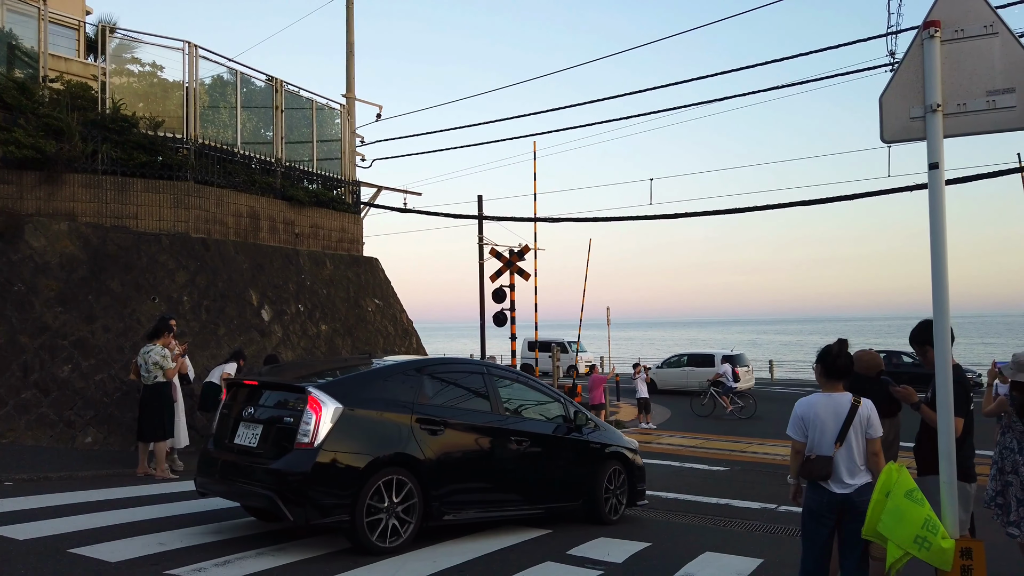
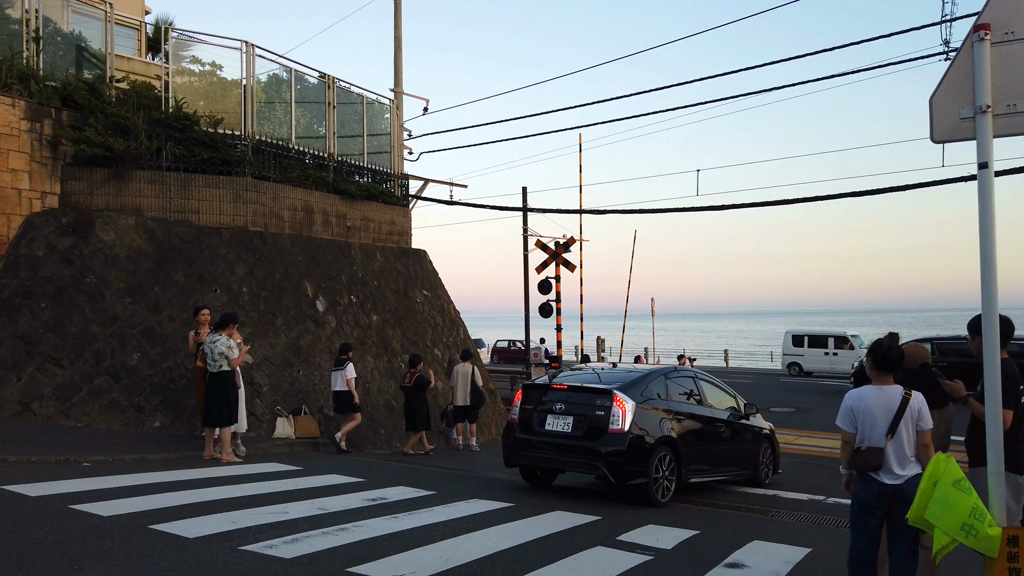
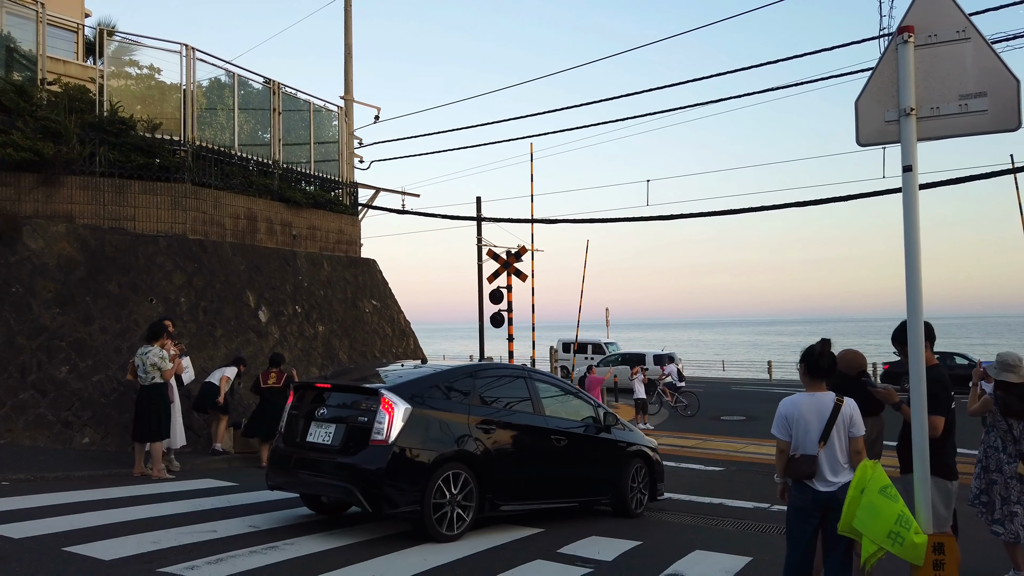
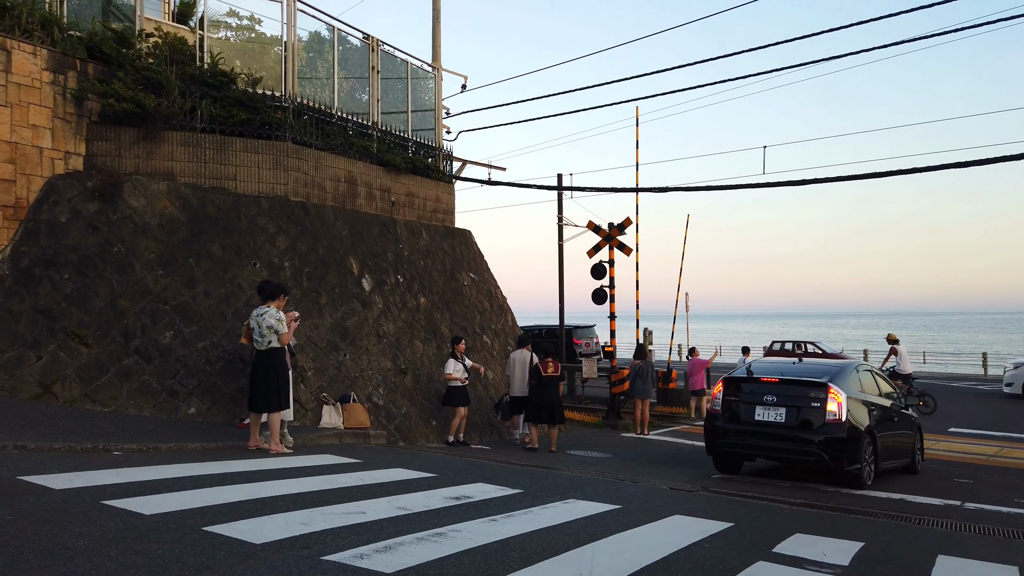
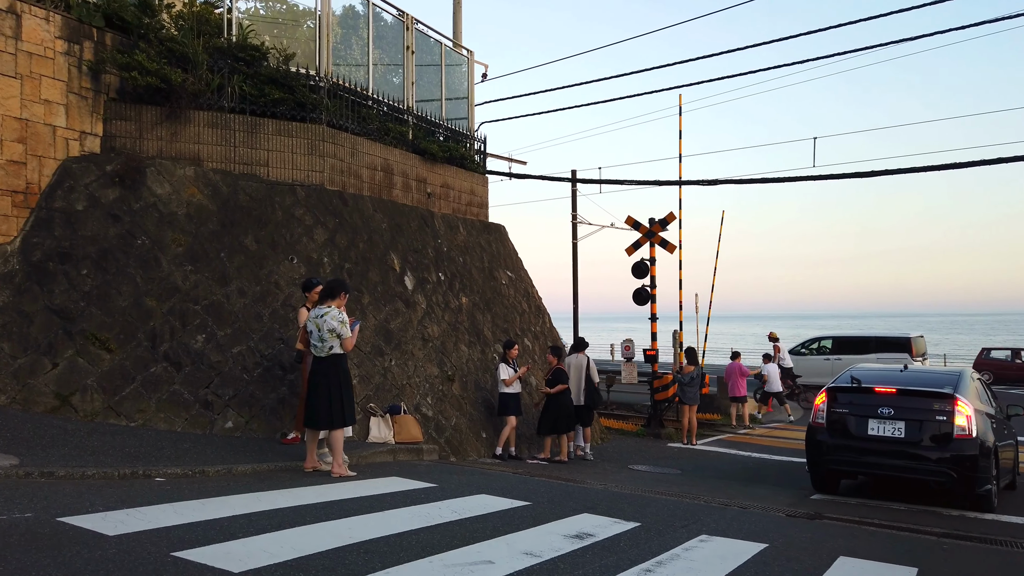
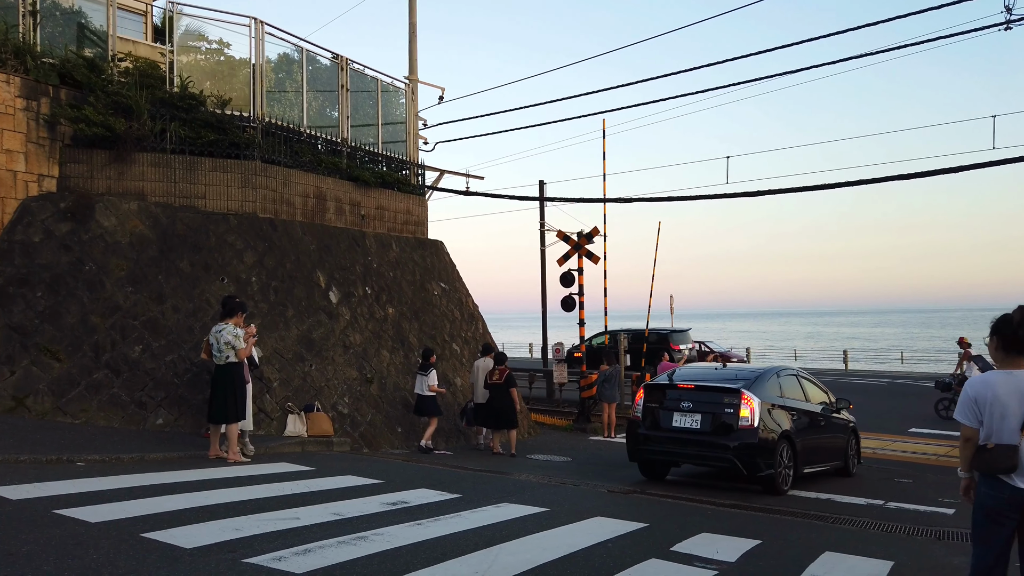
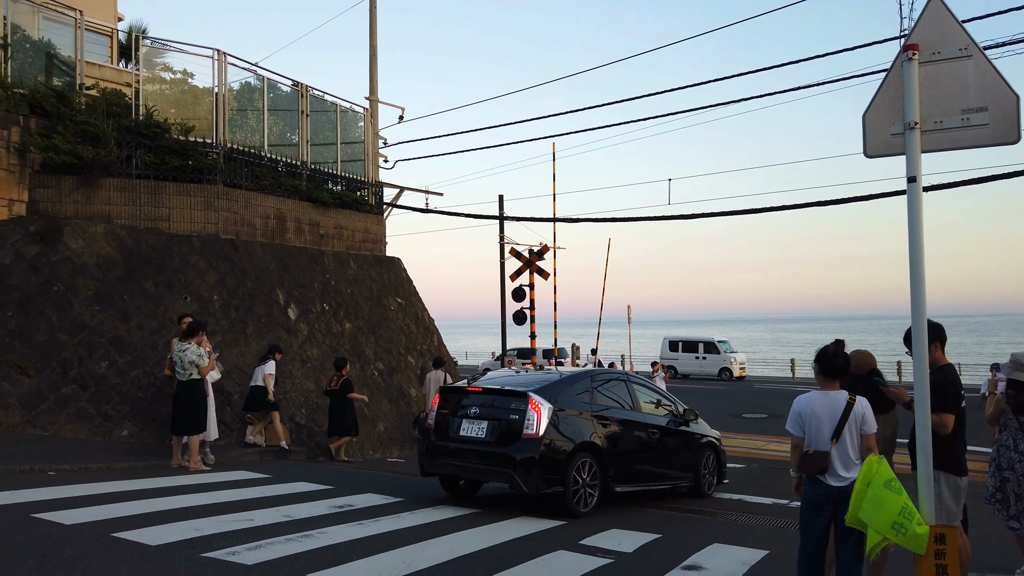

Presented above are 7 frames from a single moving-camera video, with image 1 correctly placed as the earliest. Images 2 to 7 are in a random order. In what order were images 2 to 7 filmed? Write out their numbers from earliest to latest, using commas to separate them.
3, 7, 2, 6, 4, 5
